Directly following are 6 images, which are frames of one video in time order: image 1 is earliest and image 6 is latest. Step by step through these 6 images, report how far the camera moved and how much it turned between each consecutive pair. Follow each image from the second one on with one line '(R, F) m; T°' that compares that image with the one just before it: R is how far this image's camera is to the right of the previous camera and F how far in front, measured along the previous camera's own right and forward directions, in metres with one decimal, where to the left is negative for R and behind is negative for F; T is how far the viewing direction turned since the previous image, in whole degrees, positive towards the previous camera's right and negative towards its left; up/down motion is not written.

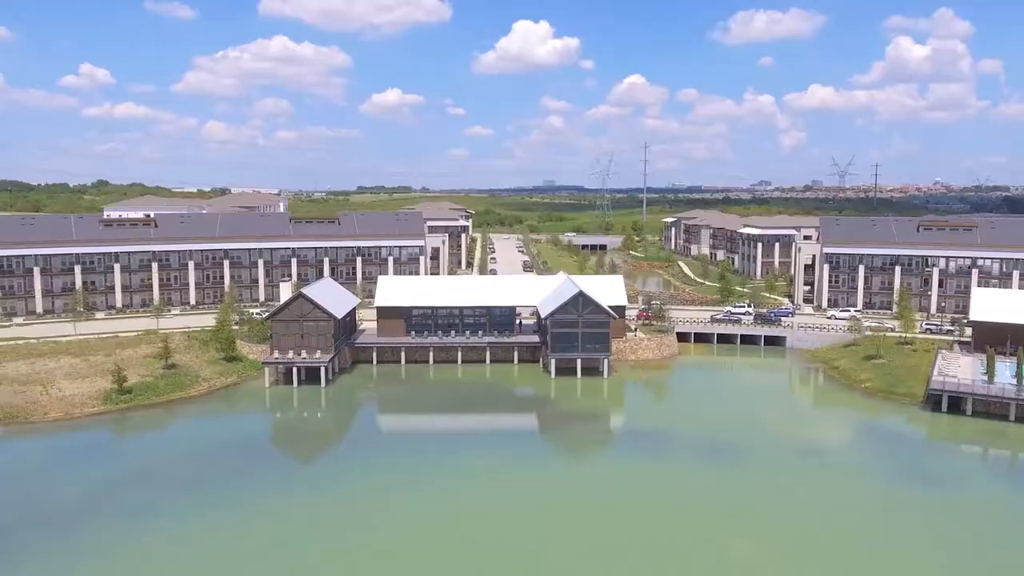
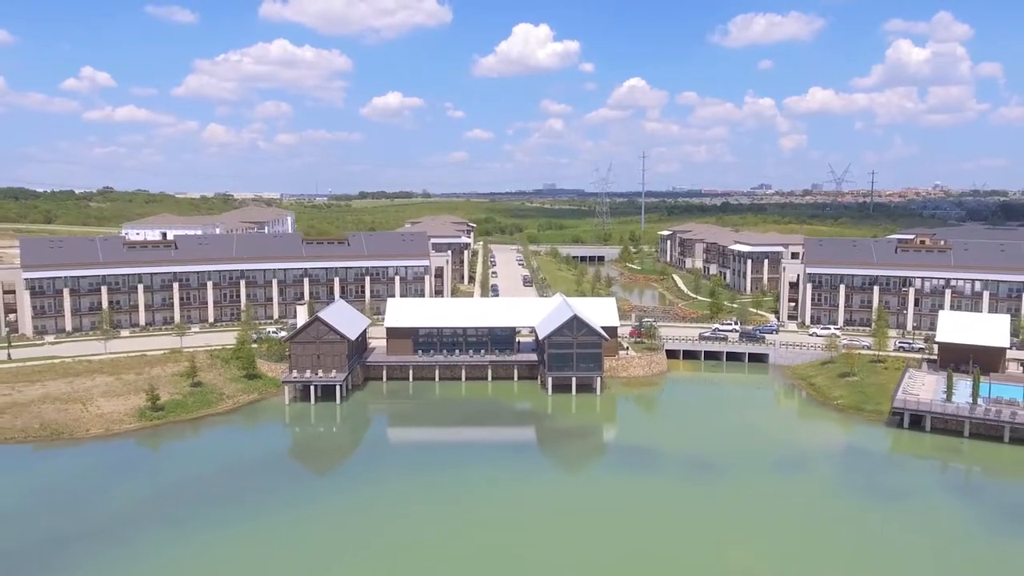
(0.0, -2.7) m; 0°
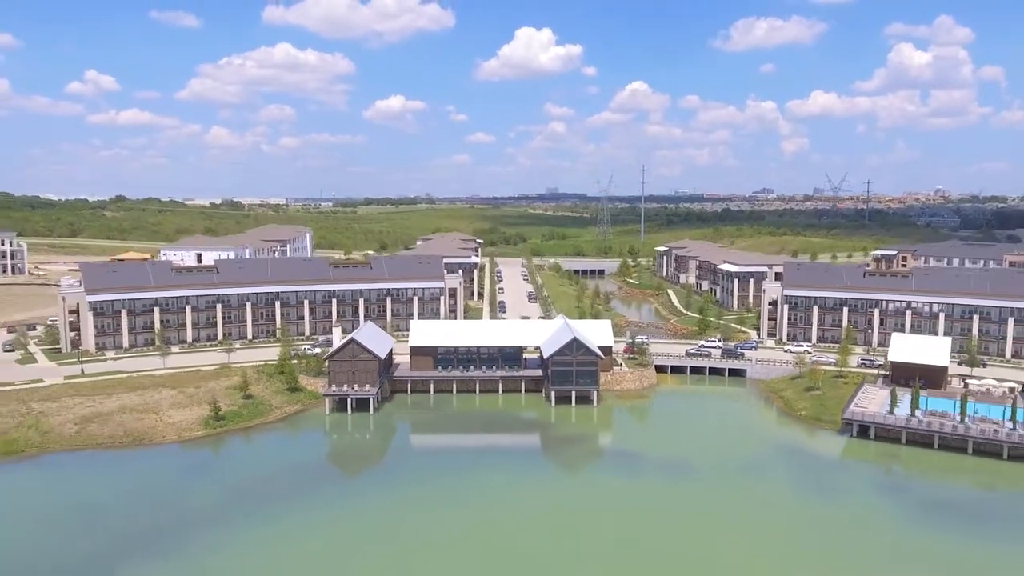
(-0.3, -5.5) m; 0°
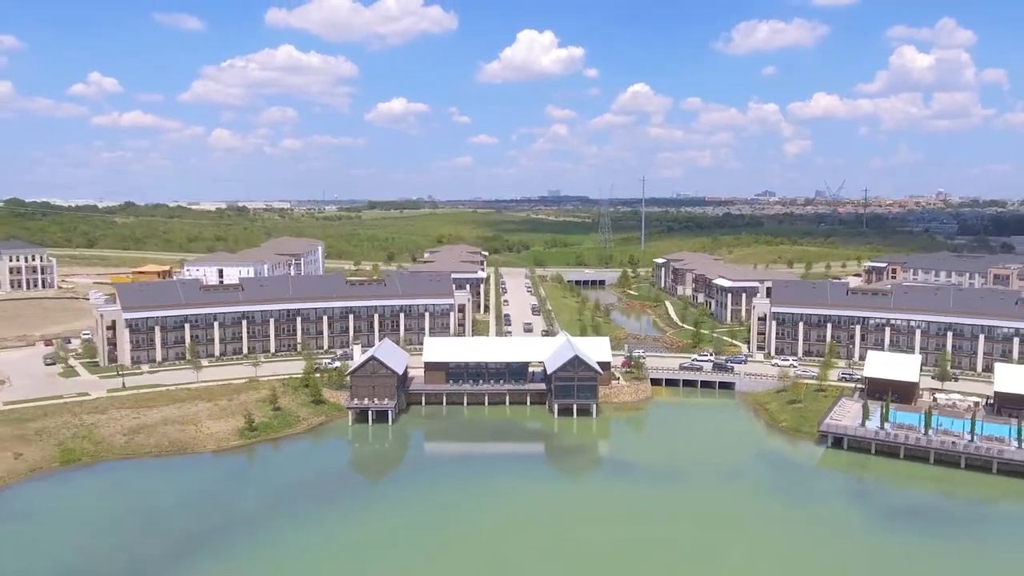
(-0.3, -3.8) m; 0°
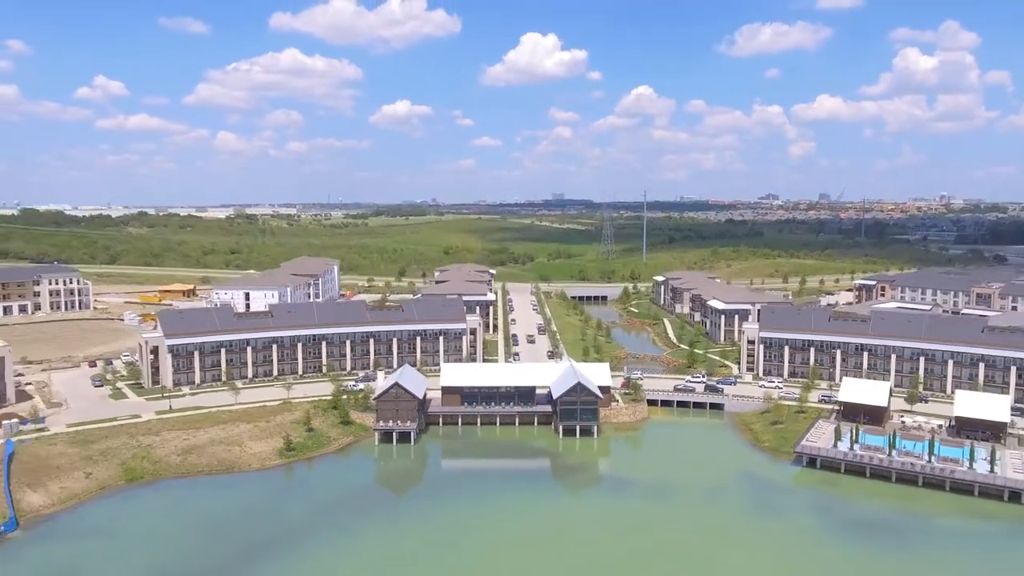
(-0.4, -5.0) m; 0°
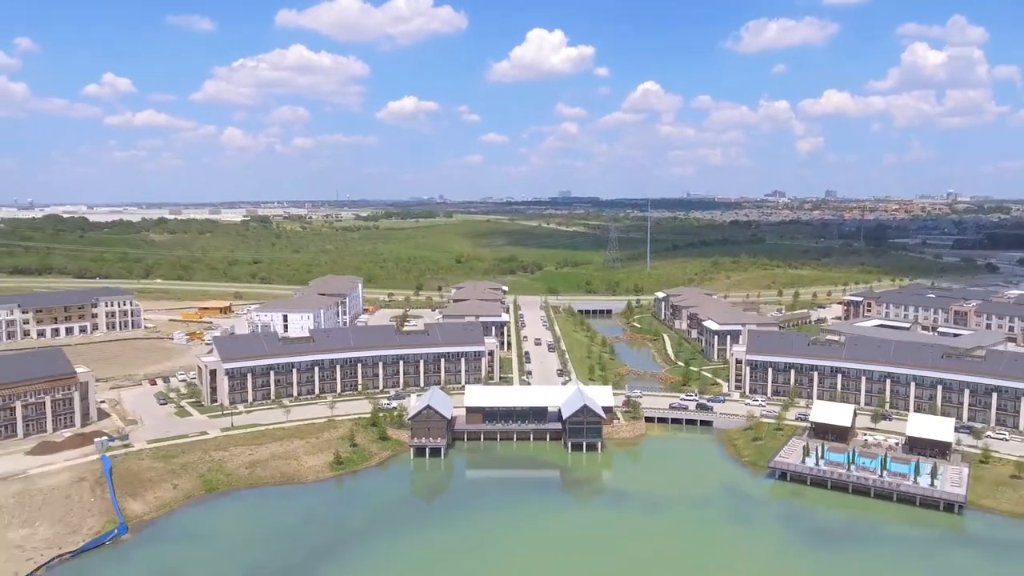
(-0.7, -7.9) m; 0°
